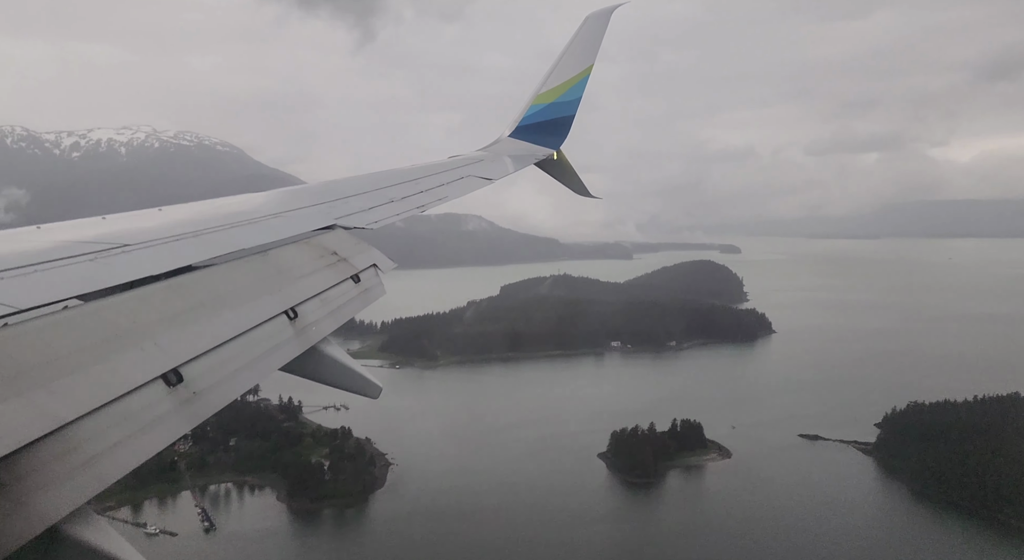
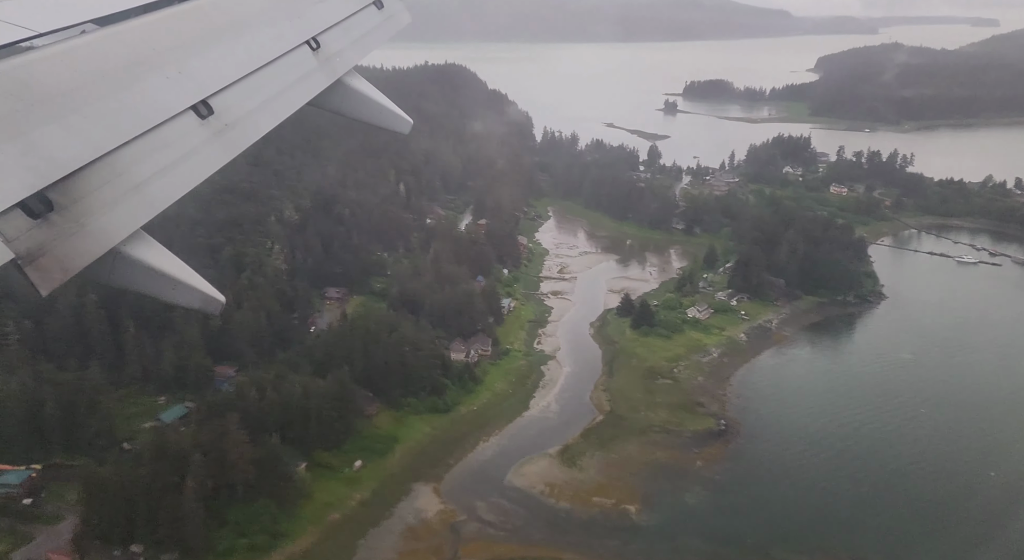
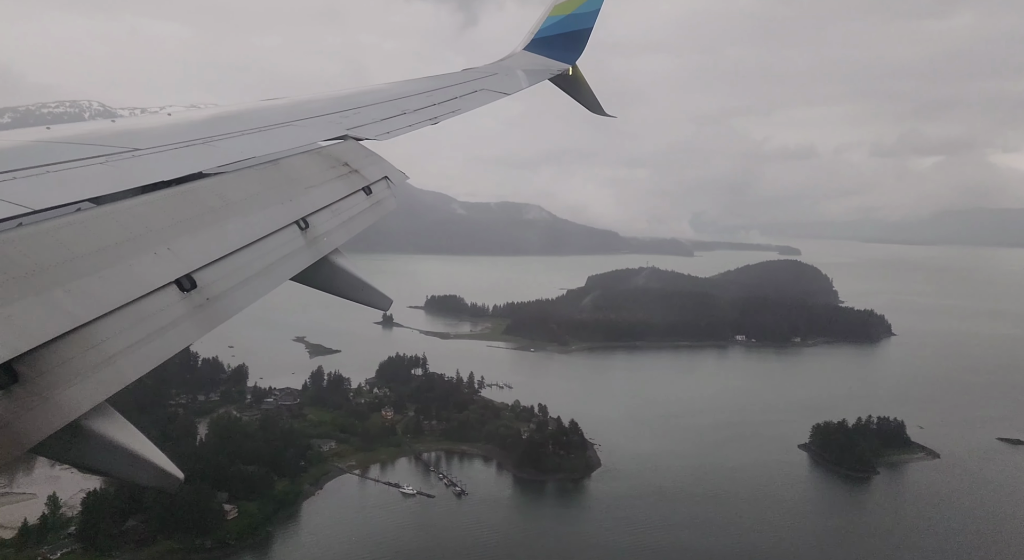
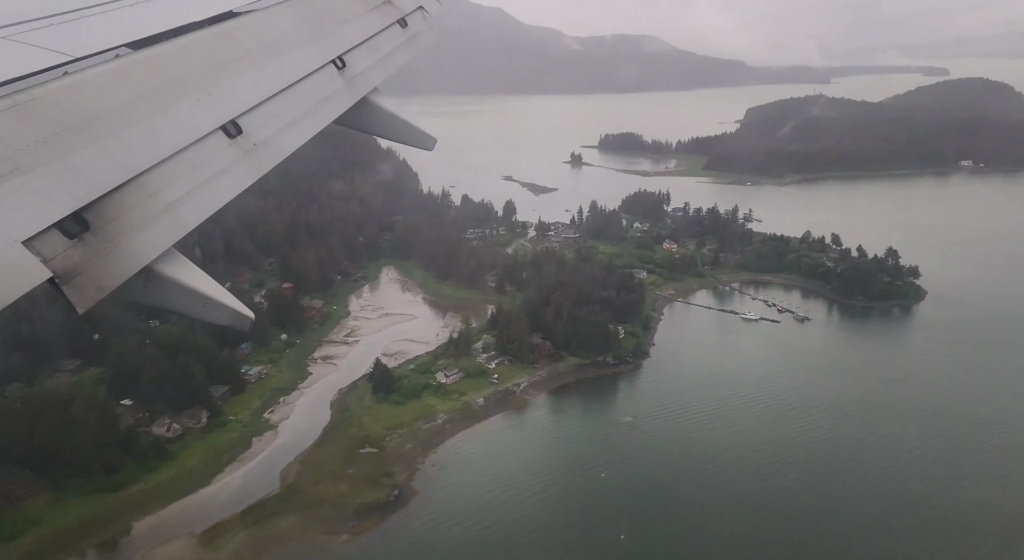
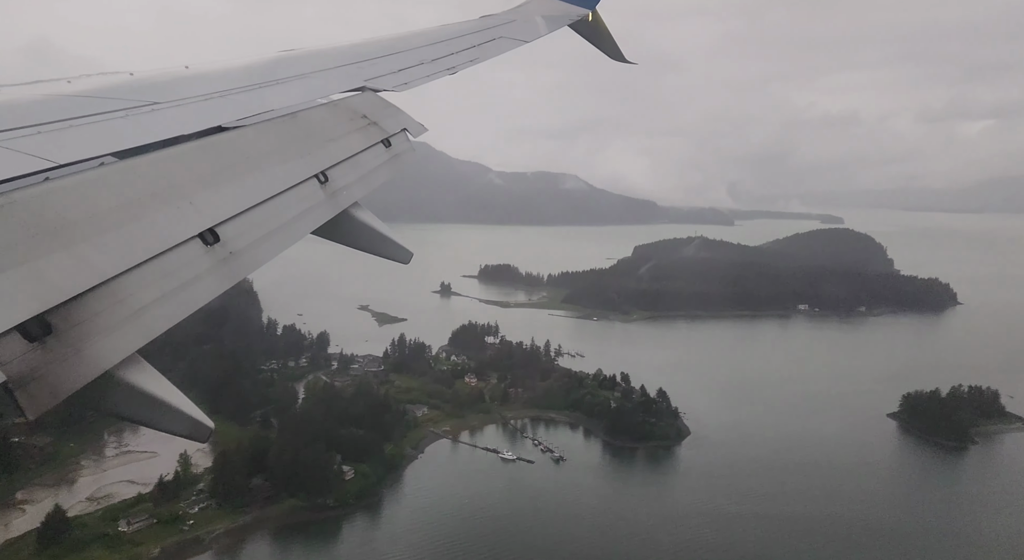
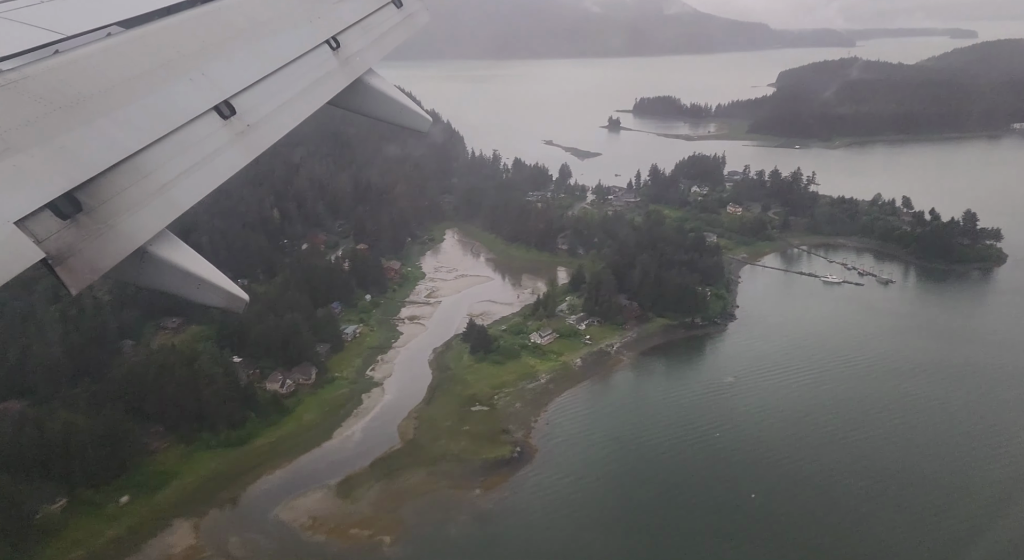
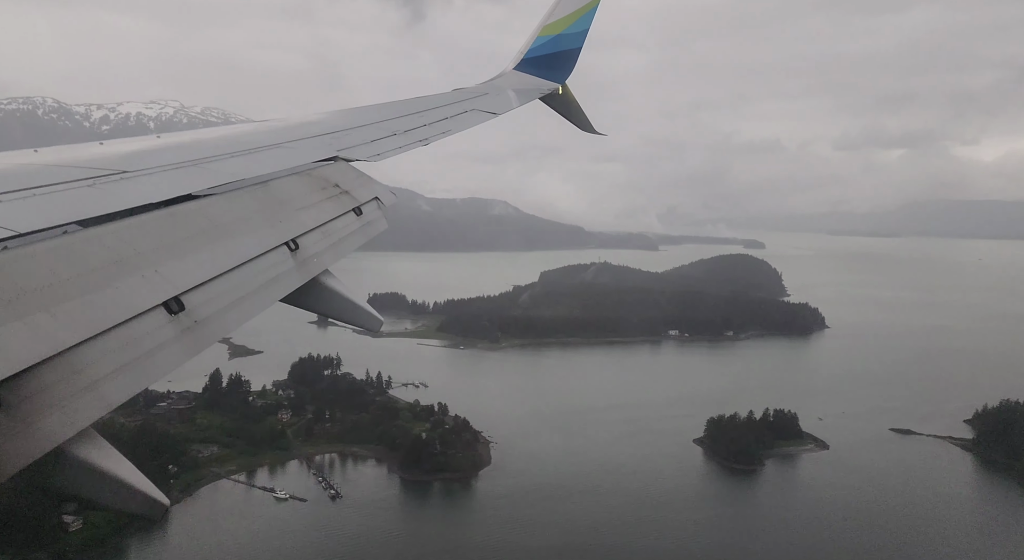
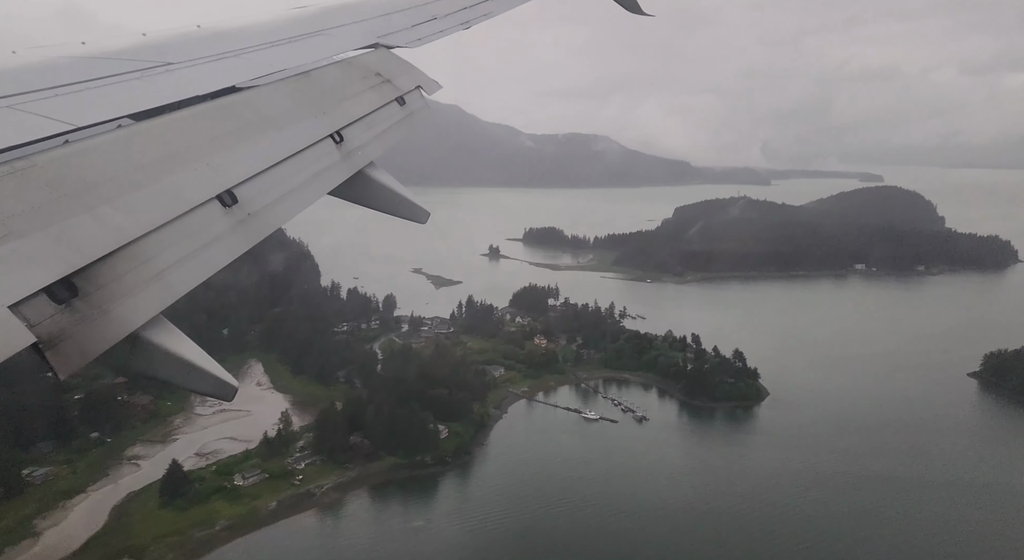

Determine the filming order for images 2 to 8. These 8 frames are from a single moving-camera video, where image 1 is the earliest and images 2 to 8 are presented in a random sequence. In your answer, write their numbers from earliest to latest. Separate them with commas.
7, 3, 5, 8, 4, 6, 2
